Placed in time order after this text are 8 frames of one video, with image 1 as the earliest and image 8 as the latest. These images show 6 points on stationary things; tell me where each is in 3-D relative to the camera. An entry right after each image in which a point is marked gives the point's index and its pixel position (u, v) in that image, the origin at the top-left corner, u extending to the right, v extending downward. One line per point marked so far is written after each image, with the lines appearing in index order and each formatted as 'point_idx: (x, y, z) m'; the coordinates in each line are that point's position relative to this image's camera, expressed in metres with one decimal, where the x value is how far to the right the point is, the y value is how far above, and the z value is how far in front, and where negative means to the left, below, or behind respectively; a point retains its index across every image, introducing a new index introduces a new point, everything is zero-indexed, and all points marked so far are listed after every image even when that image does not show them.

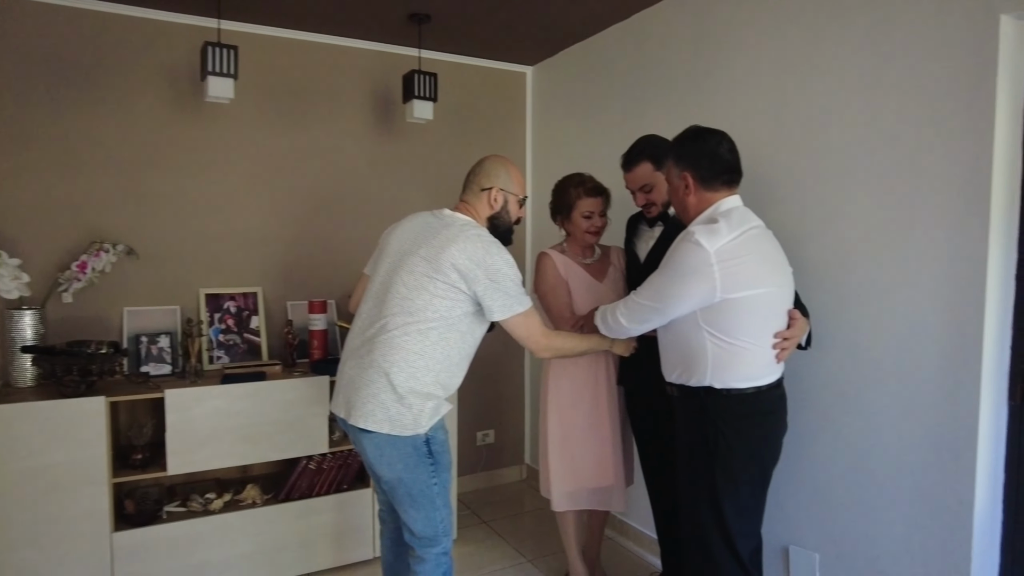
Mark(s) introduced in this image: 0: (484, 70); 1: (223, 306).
0: (-0.2, +1.1, +3.2) m
1: (-1.2, -0.1, +2.6) m
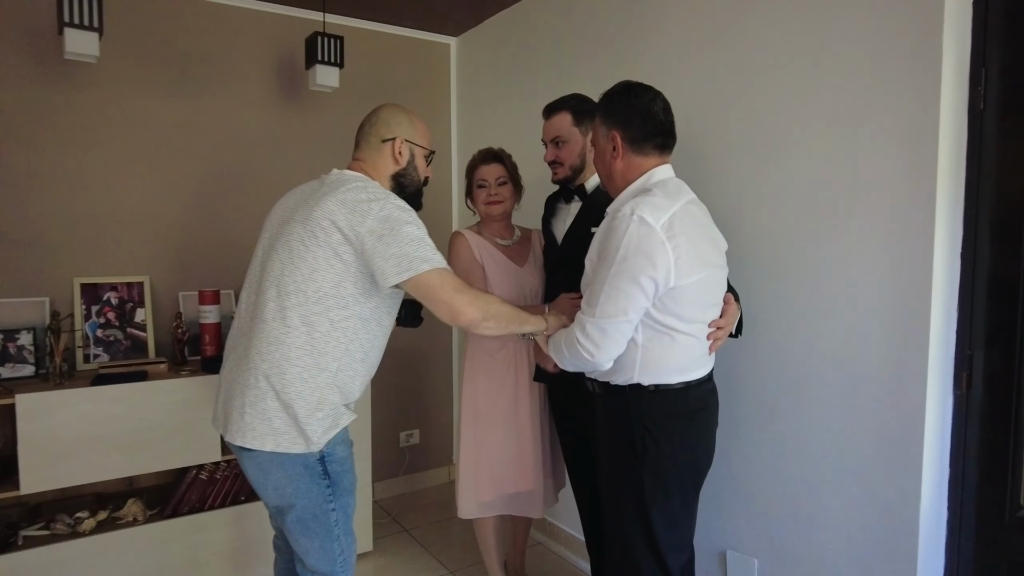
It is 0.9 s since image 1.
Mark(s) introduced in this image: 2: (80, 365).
0: (-0.5, +1.1, +2.9) m
1: (-1.5, 0.0, +2.3) m
2: (-1.5, -0.3, +2.2) m
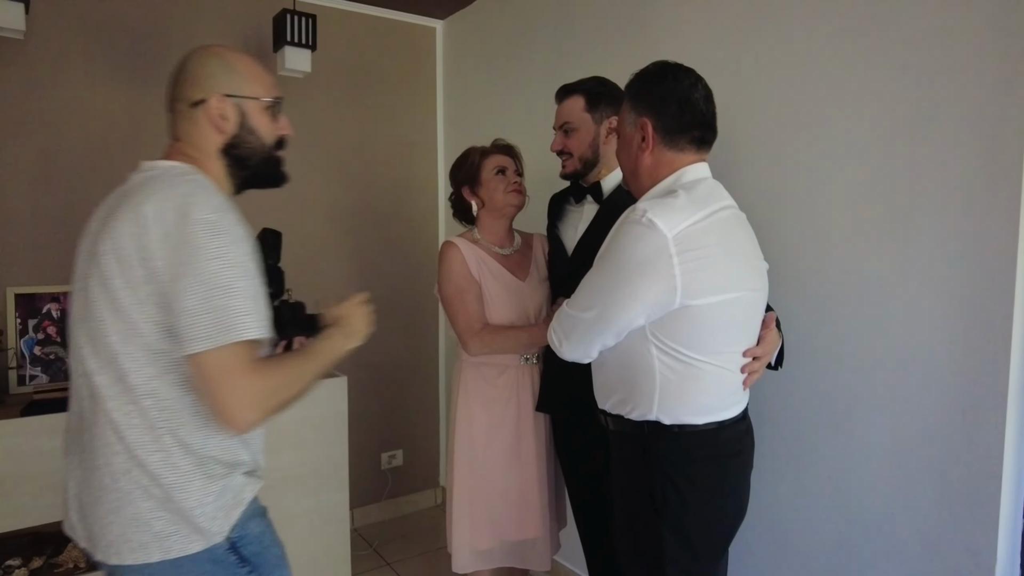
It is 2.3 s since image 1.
0: (-0.5, +1.1, +2.7) m
1: (-1.5, -0.1, +2.0) m
2: (-1.5, -0.3, +1.9) m
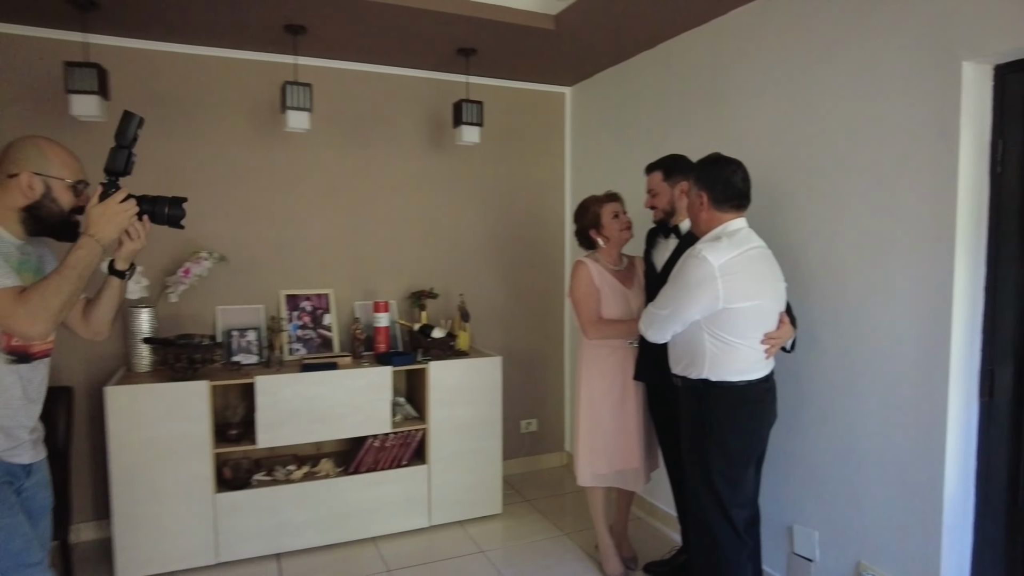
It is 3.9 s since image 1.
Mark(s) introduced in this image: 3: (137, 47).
0: (+0.1, +1.1, +3.5) m
1: (-1.0, -0.1, +3.0) m
2: (-1.0, -0.3, +3.0) m
3: (-1.6, +1.0, +2.8) m
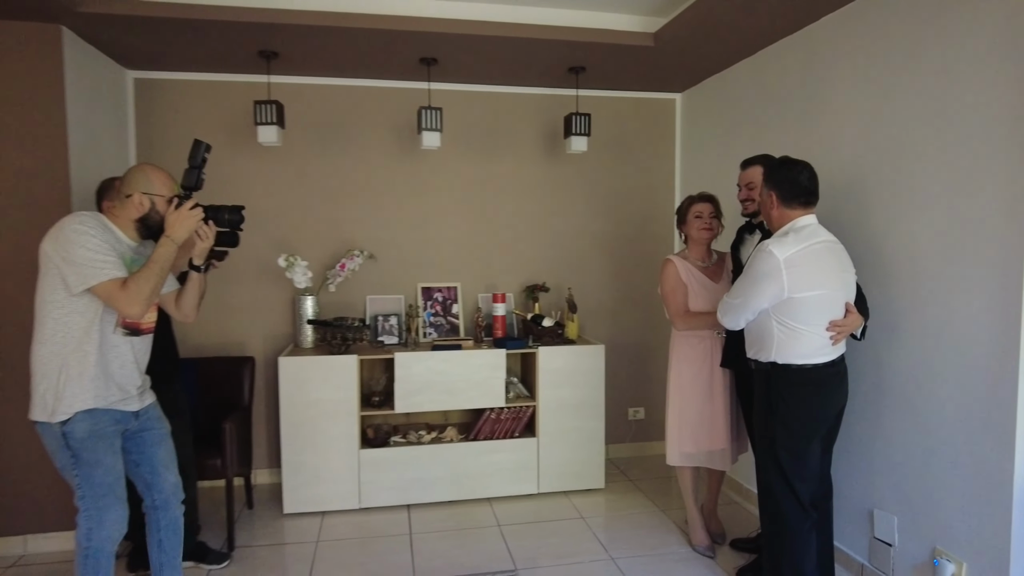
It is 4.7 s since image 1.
0: (+0.7, +1.1, +3.8) m
1: (-0.4, 0.0, +3.5) m
2: (-0.5, -0.3, +3.5) m
3: (-1.1, +1.1, +3.4) m
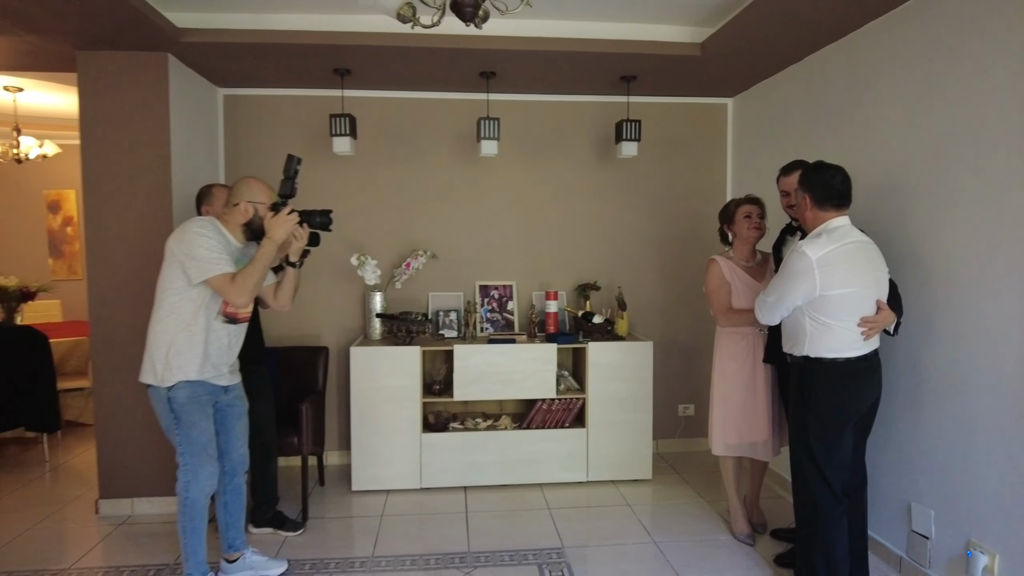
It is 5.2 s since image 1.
0: (+1.0, +1.1, +3.9) m
1: (-0.1, 0.0, +3.8) m
2: (-0.2, -0.3, +3.7) m
3: (-0.8, +1.1, +3.7) m
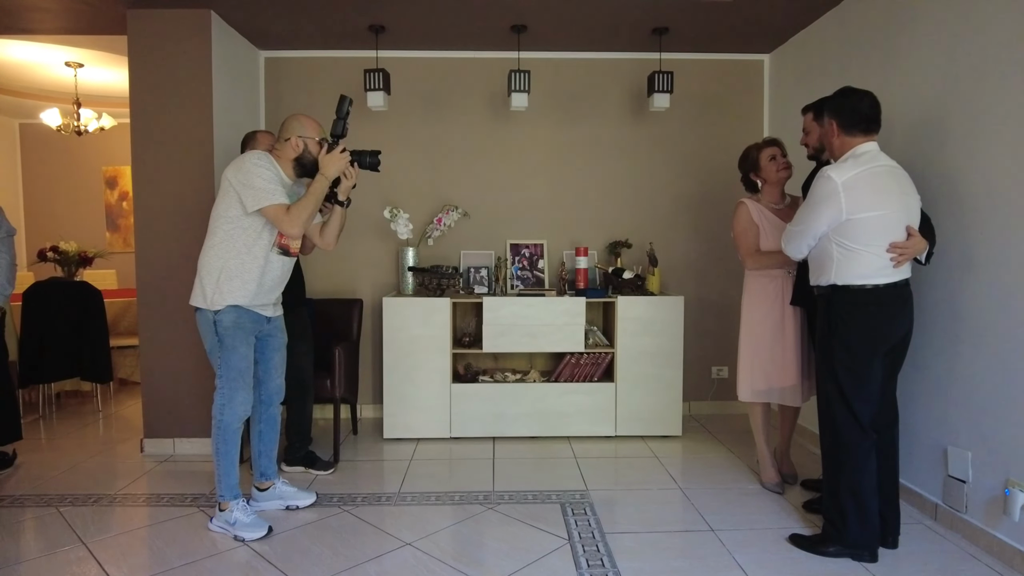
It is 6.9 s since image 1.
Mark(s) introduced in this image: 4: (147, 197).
0: (+1.2, +1.3, +3.8) m
1: (+0.1, +0.2, +3.8) m
2: (0.0, 0.0, +3.7) m
3: (-0.6, +1.3, +3.8) m
4: (-1.8, +0.5, +3.3) m
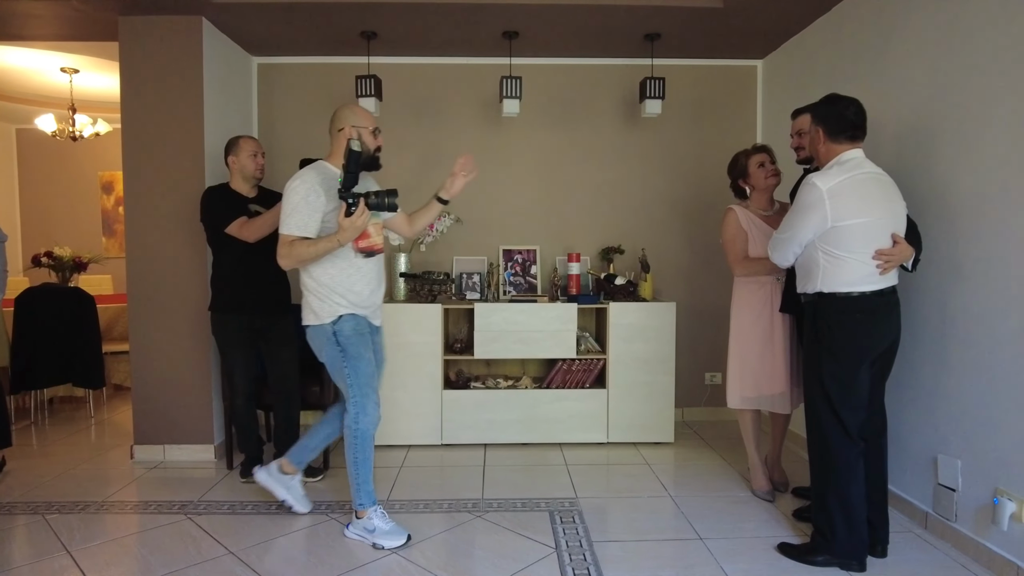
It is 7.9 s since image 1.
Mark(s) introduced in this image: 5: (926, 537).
0: (+1.2, +1.3, +3.8) m
1: (0.0, +0.2, +3.8) m
2: (-0.1, 0.0, +3.7) m
3: (-0.6, +1.3, +3.8) m
4: (-1.9, +0.4, +3.3) m
5: (+1.5, -0.9, +2.4) m
